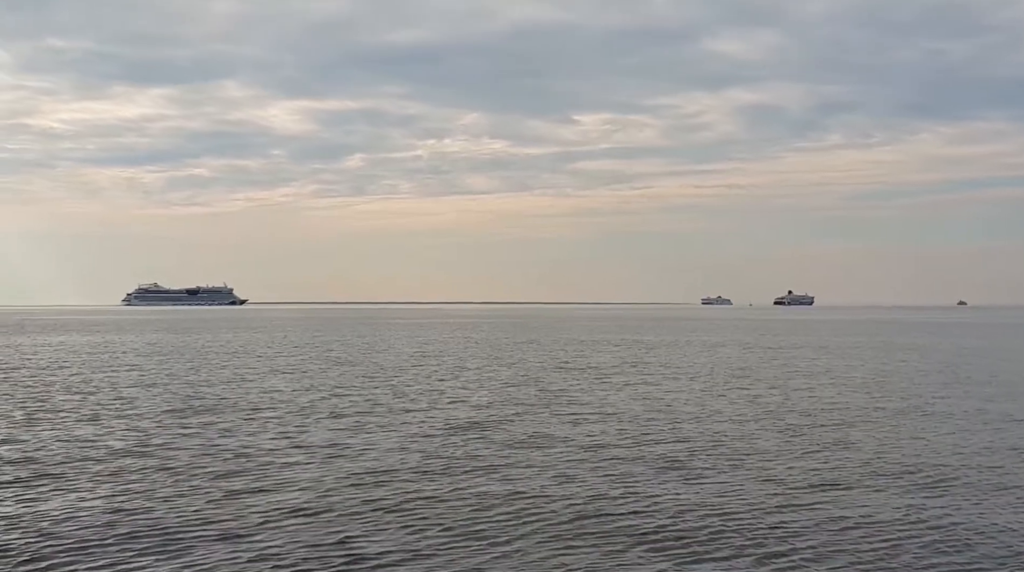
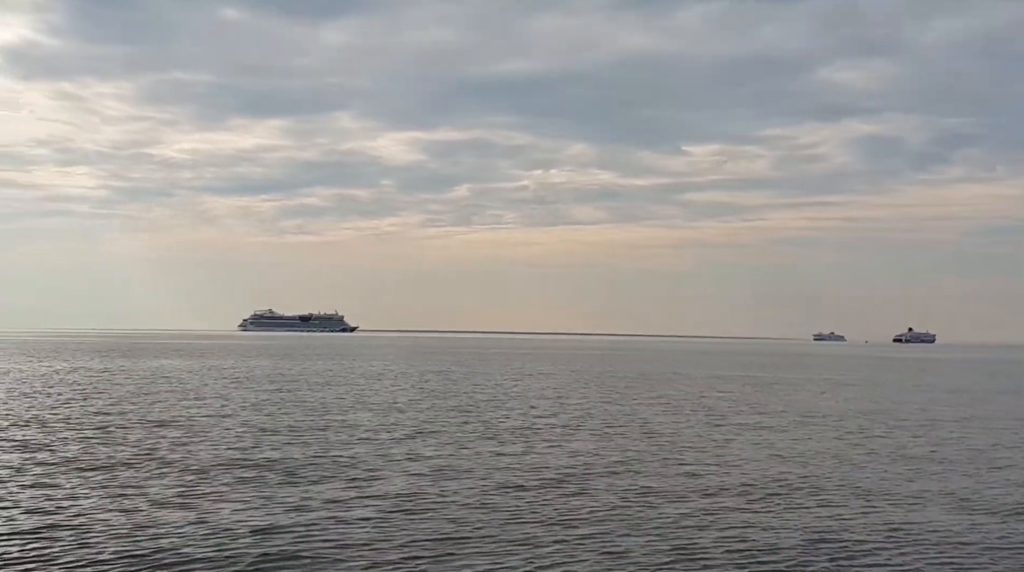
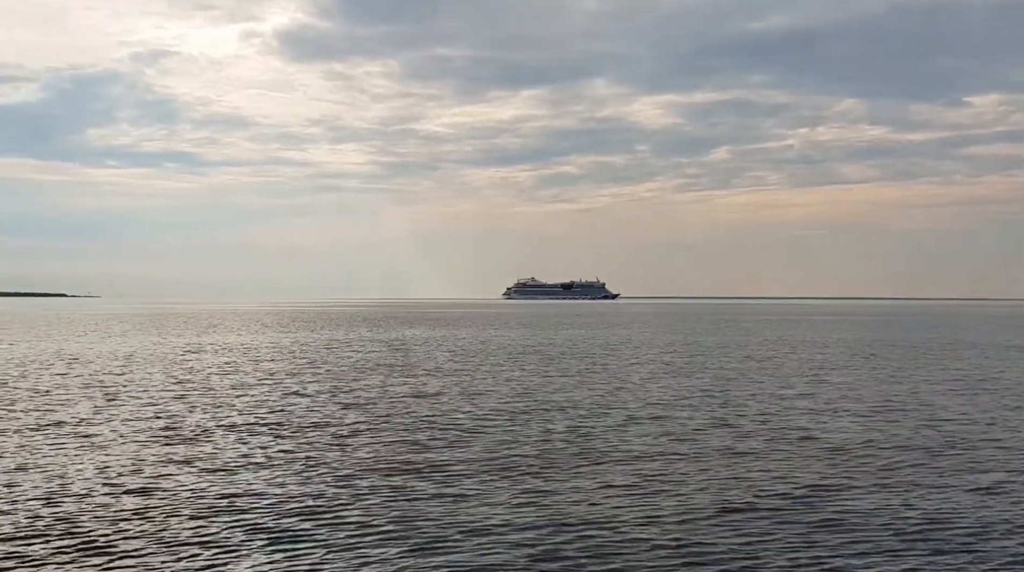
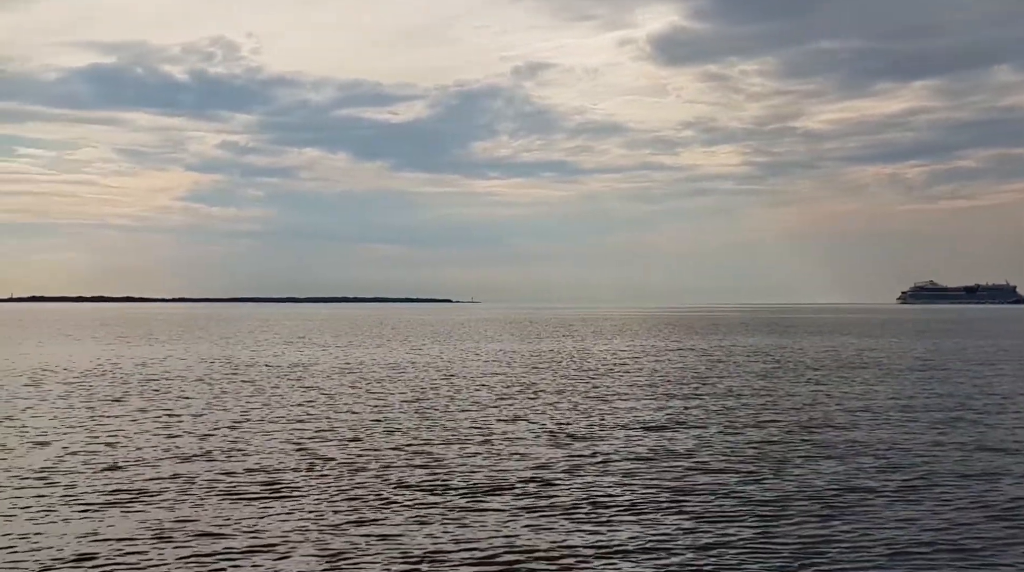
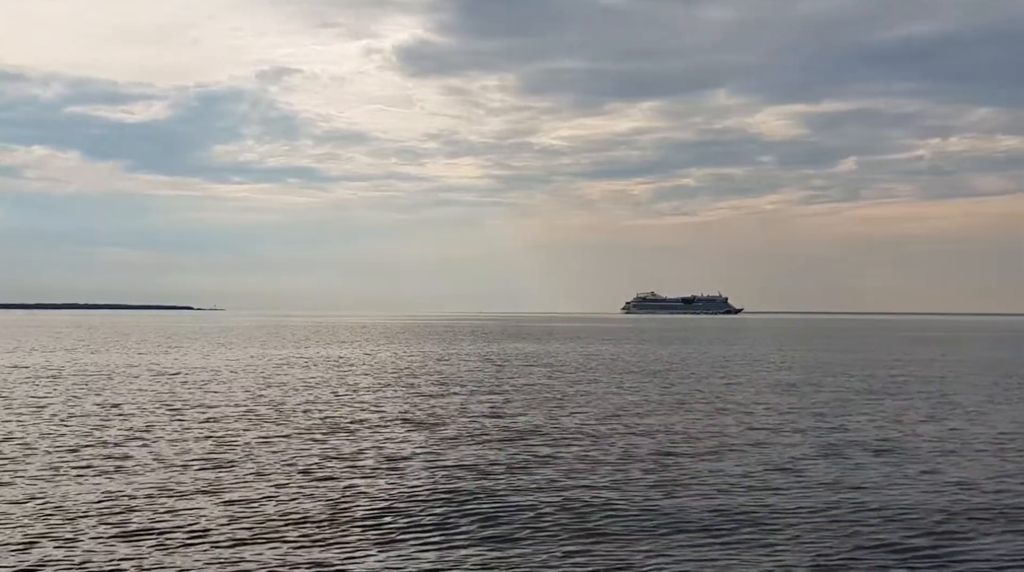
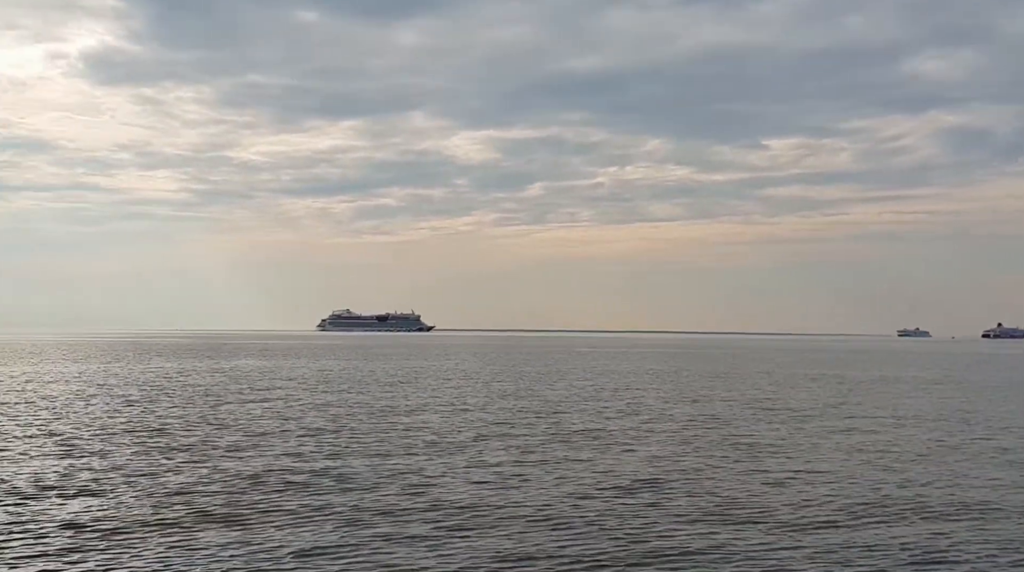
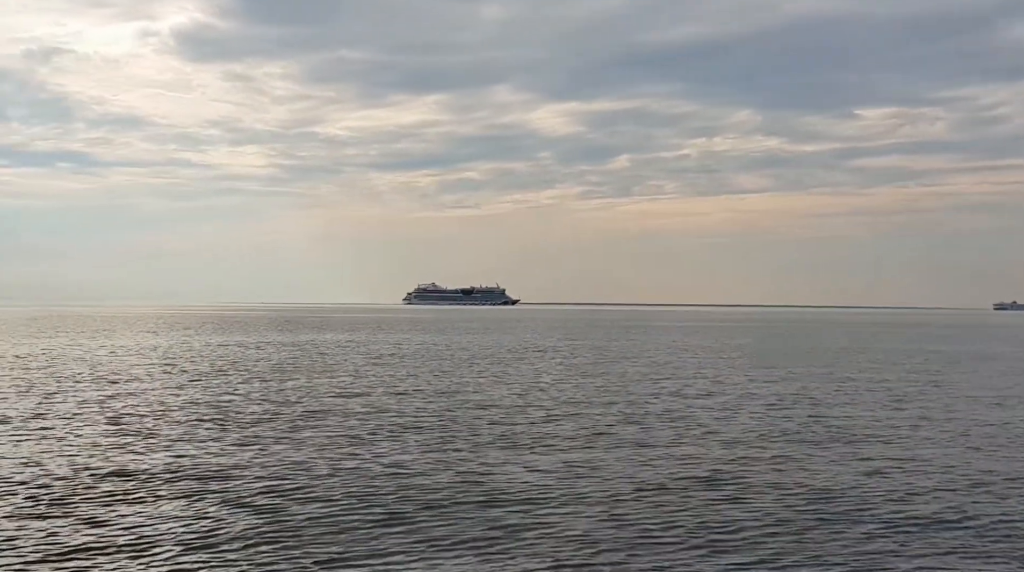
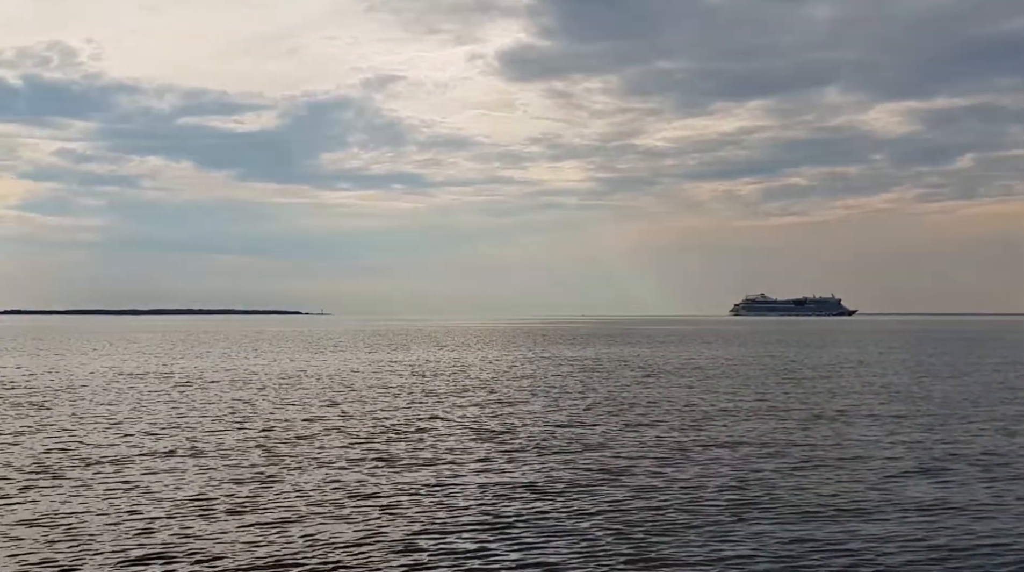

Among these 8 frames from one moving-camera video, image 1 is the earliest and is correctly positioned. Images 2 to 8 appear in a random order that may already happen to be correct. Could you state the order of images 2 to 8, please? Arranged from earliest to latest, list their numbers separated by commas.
2, 6, 7, 3, 5, 8, 4
